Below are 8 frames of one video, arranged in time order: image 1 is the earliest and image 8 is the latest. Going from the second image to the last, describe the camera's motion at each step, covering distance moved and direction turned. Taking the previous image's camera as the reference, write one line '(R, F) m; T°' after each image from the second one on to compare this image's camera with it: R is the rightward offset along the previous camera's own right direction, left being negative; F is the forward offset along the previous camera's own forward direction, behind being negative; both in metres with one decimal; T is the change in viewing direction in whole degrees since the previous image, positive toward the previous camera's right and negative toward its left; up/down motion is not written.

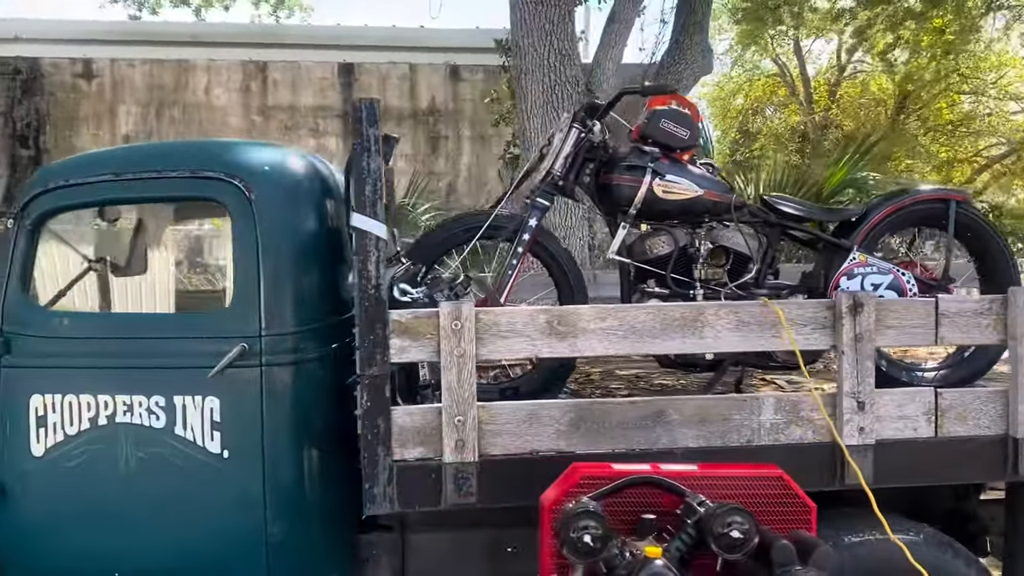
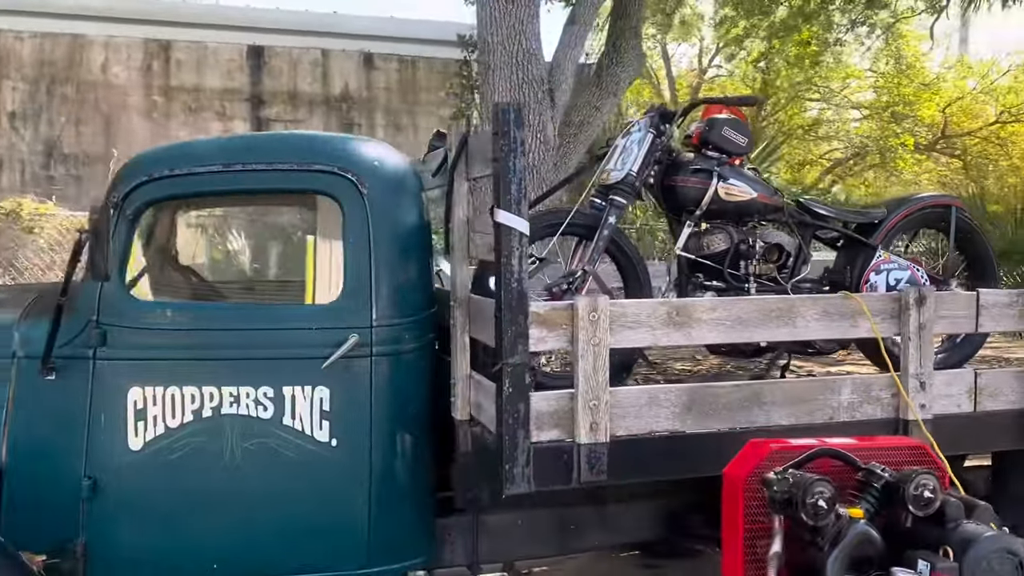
(-0.8, -0.1) m; +10°
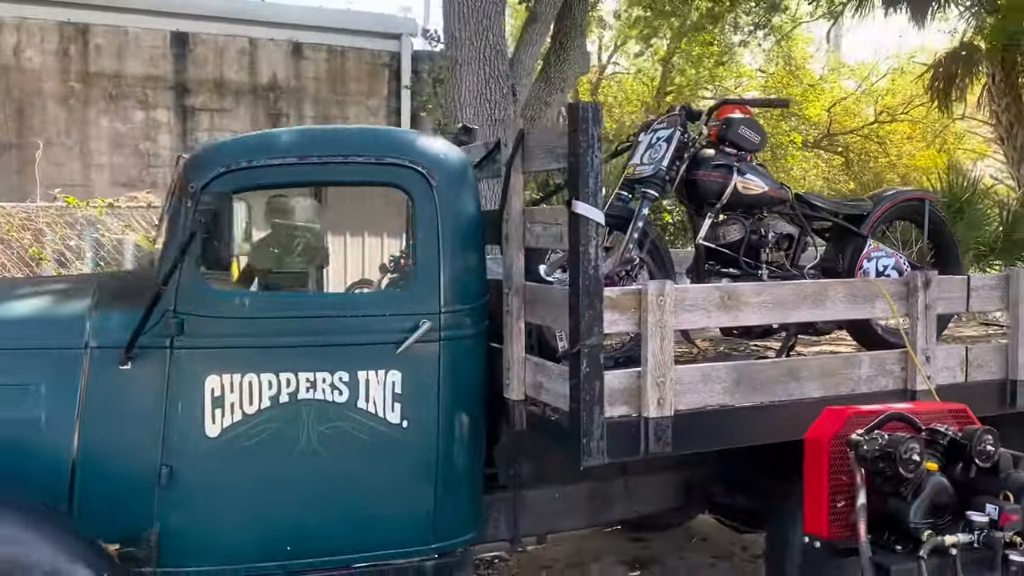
(-0.6, -0.1) m; +7°
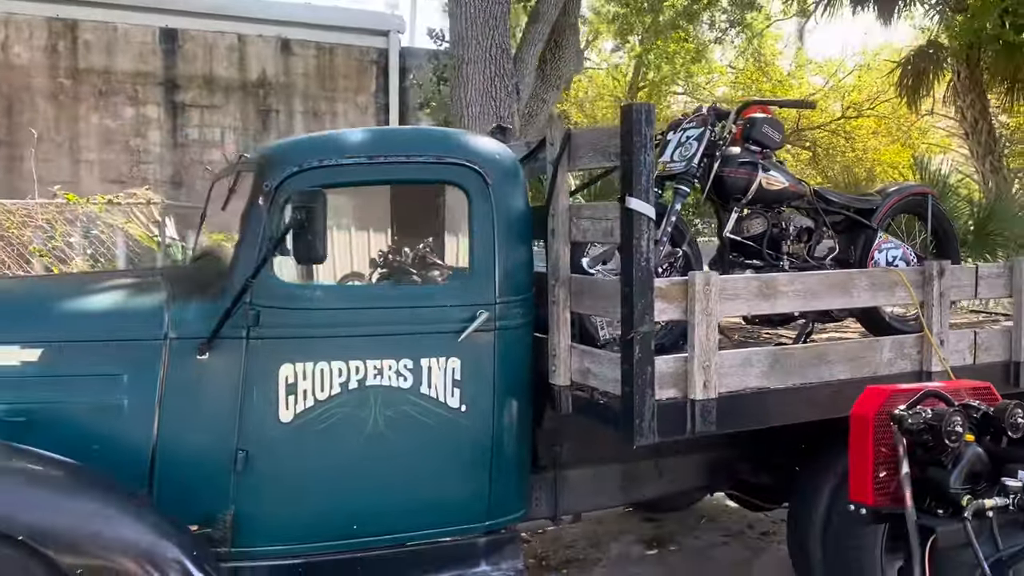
(-0.3, -0.2) m; +2°
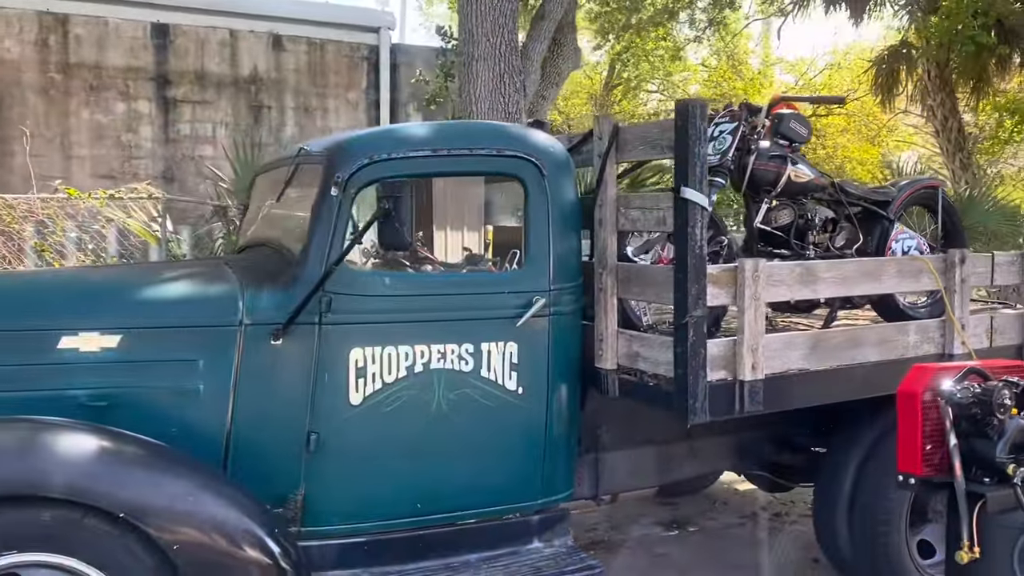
(-0.3, -0.1) m; +2°
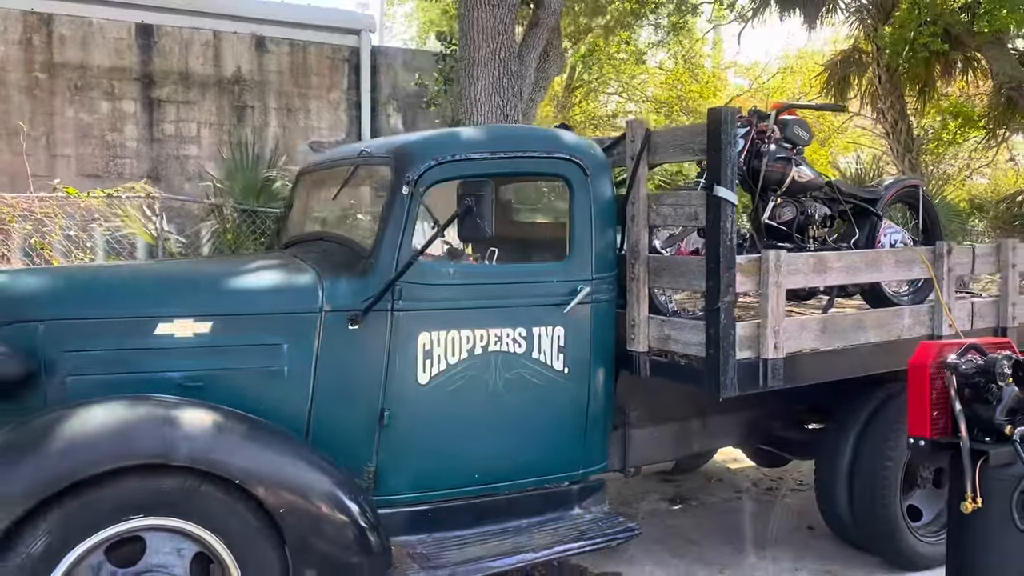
(-0.4, -0.3) m; +3°
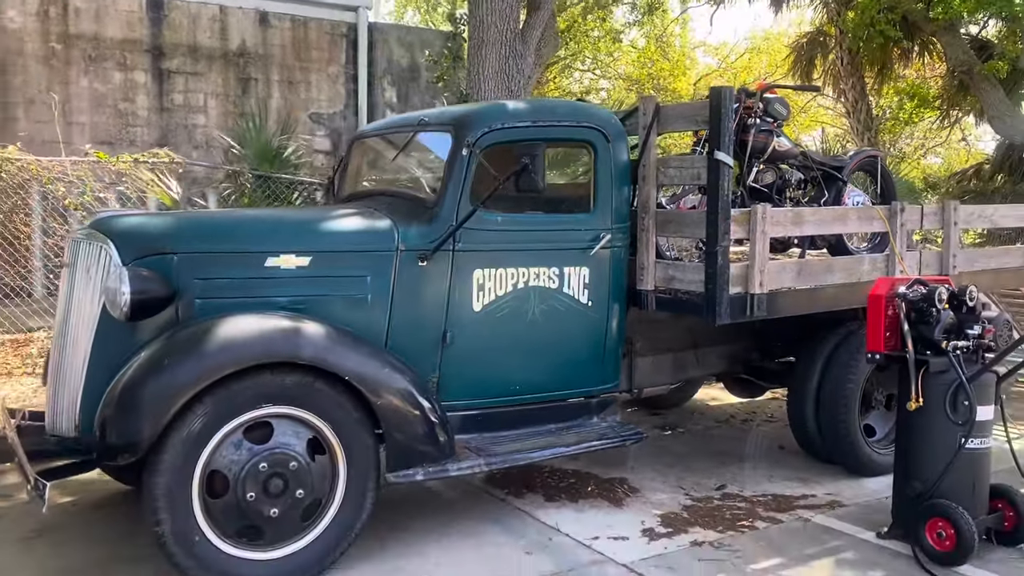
(-0.3, -0.7) m; +2°
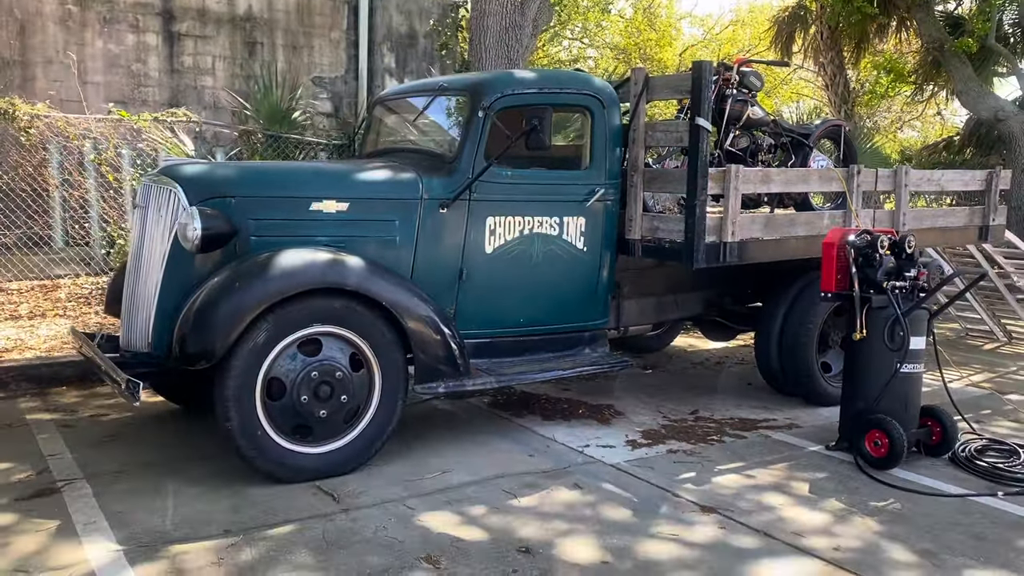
(-0.1, -0.7) m; +1°
